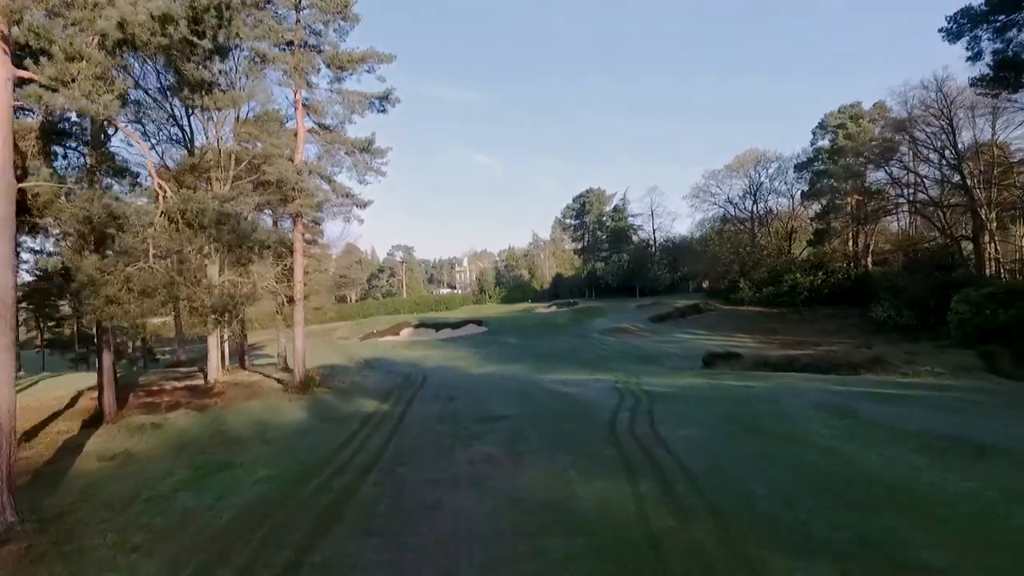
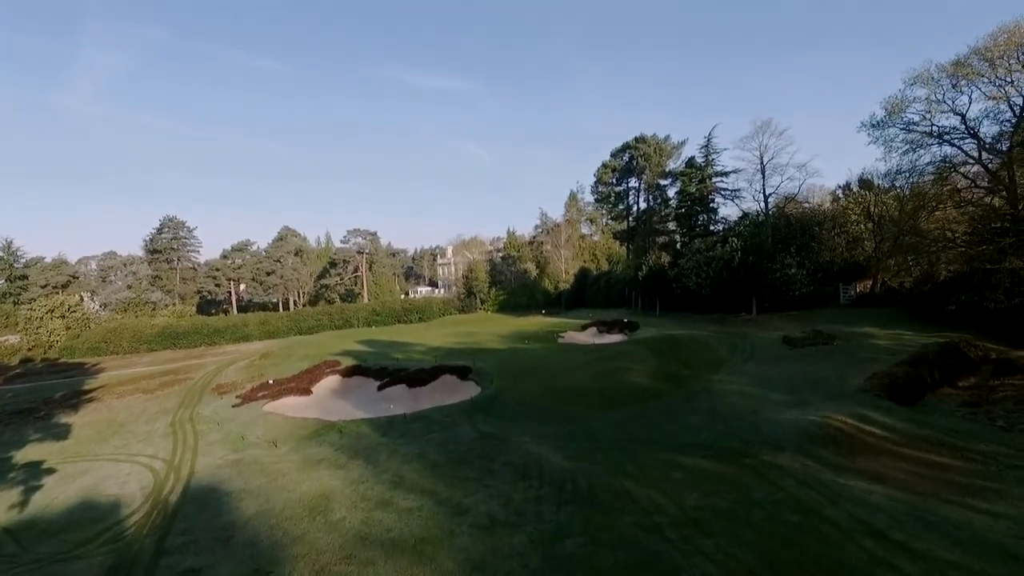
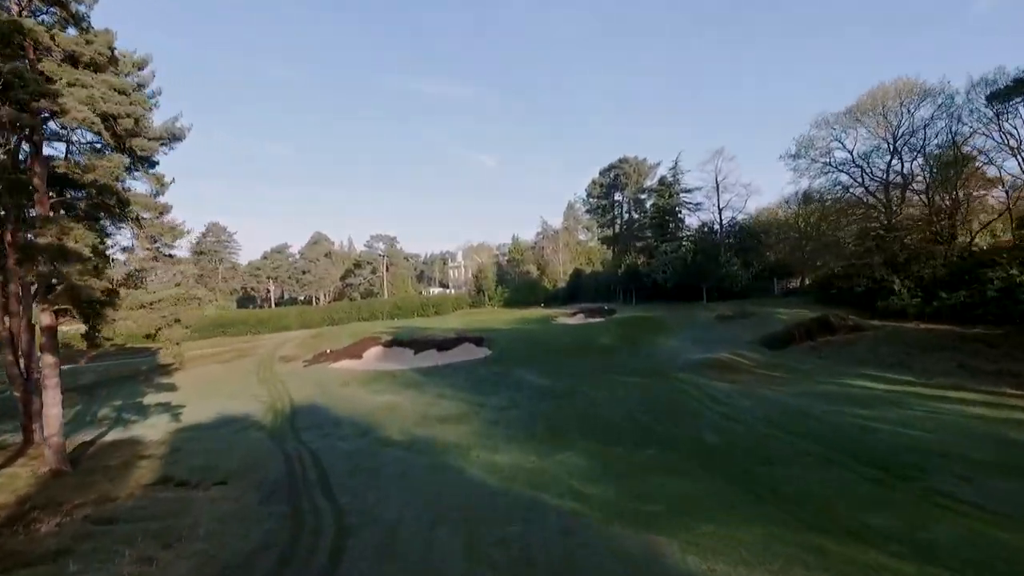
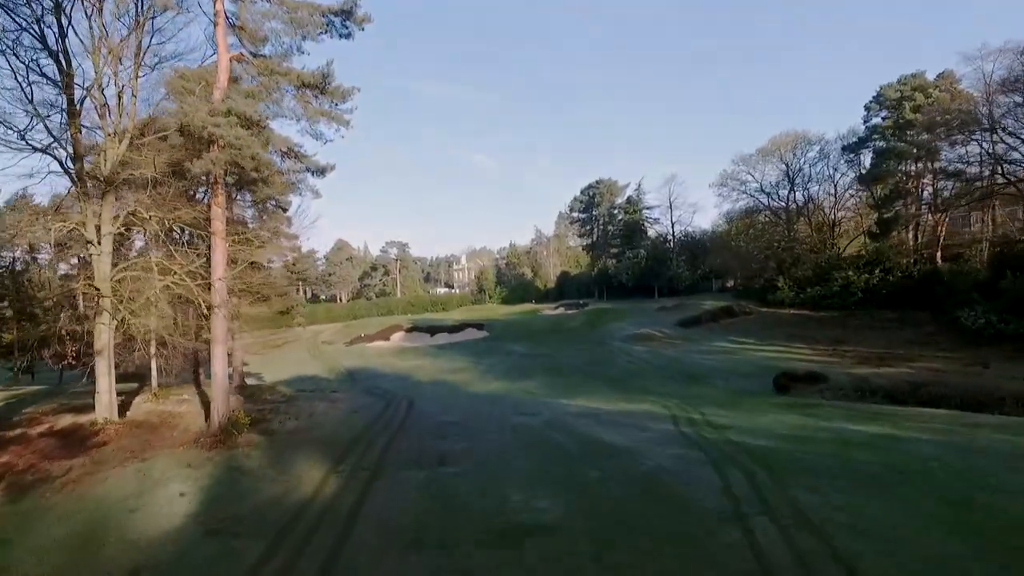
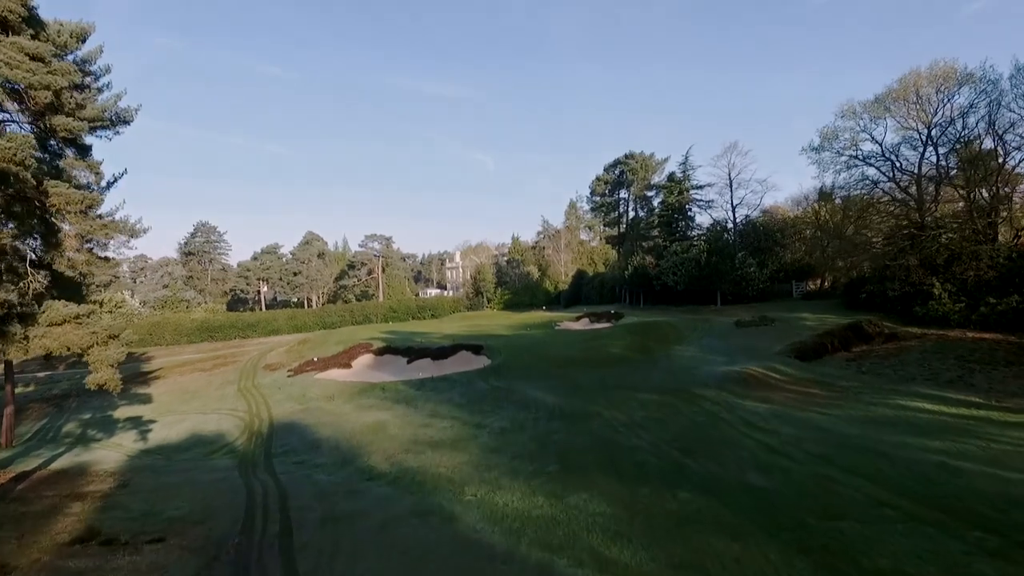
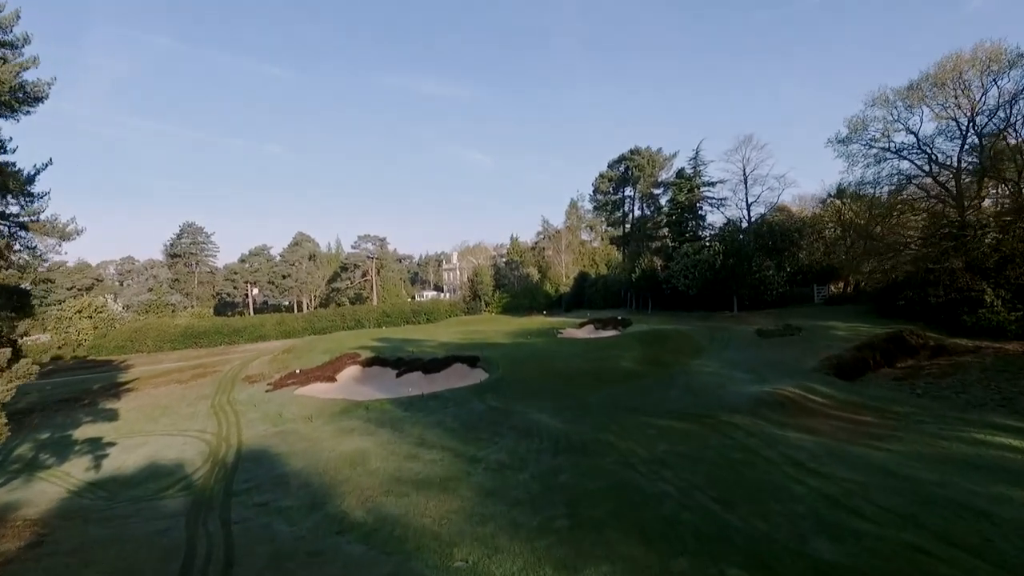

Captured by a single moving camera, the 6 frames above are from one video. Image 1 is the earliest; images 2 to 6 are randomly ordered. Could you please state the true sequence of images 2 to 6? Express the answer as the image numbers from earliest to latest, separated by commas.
4, 3, 5, 6, 2
